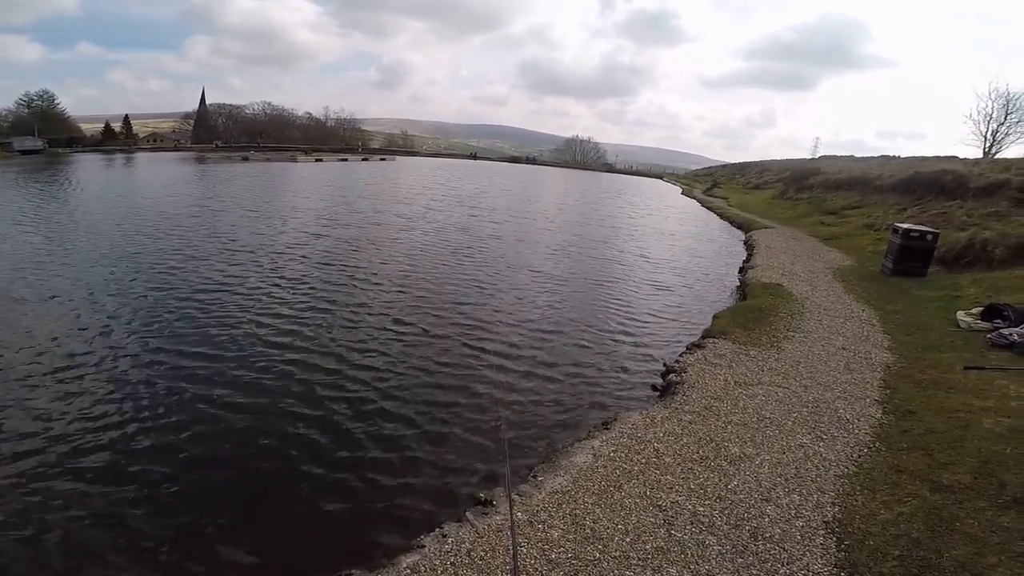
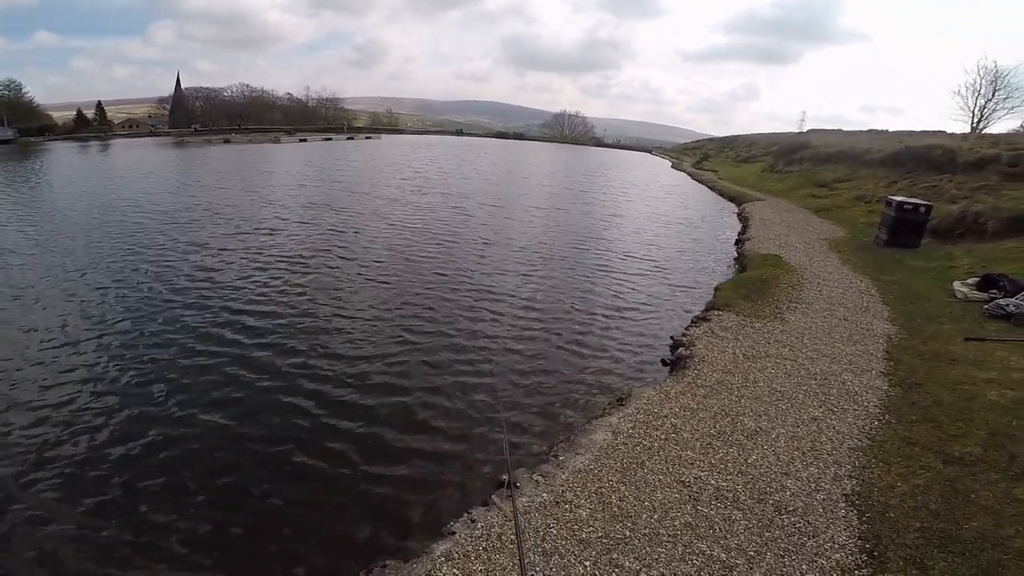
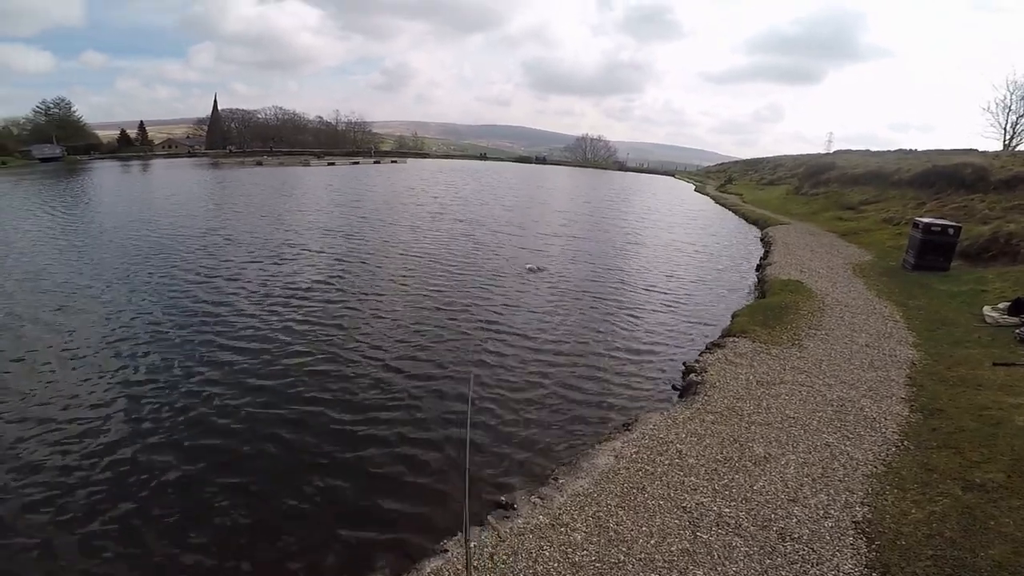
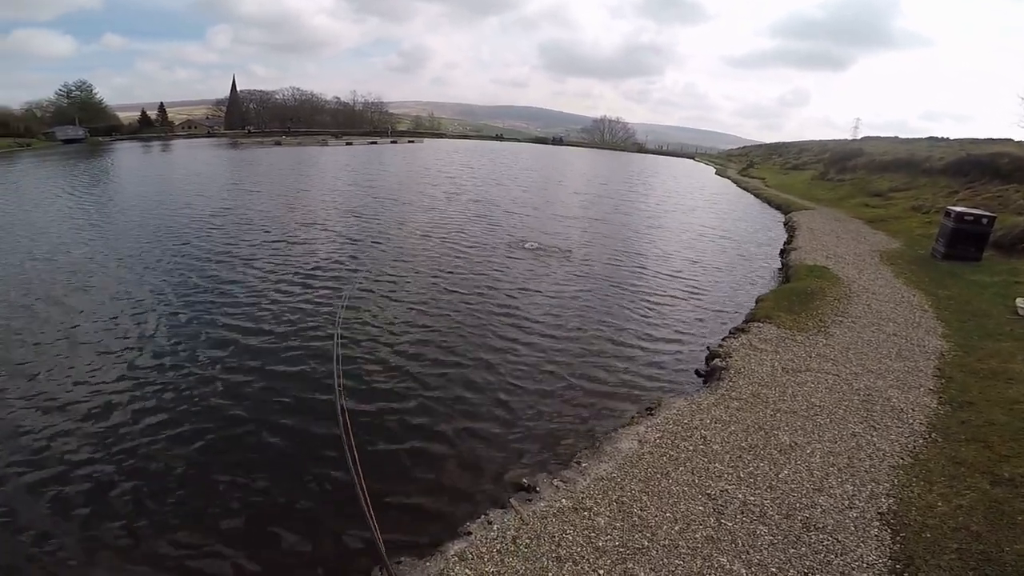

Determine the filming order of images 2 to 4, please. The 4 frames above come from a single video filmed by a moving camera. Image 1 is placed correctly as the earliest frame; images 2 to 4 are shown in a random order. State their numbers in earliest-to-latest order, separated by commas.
2, 3, 4
